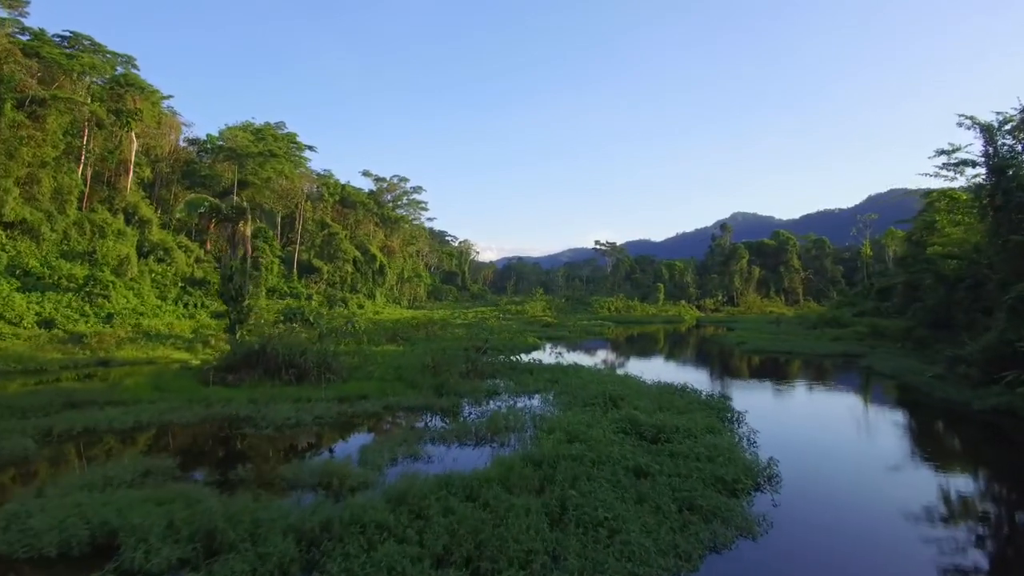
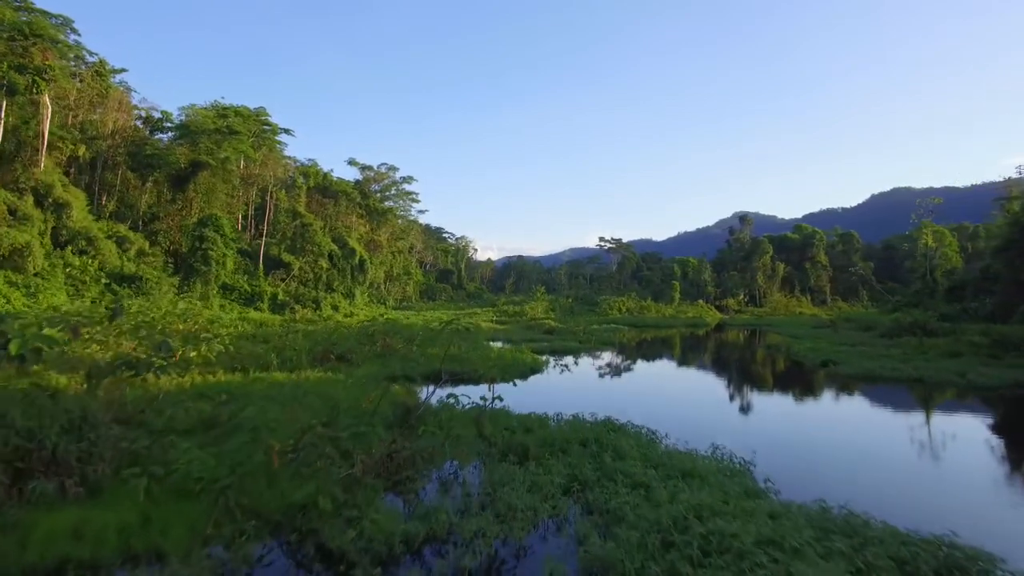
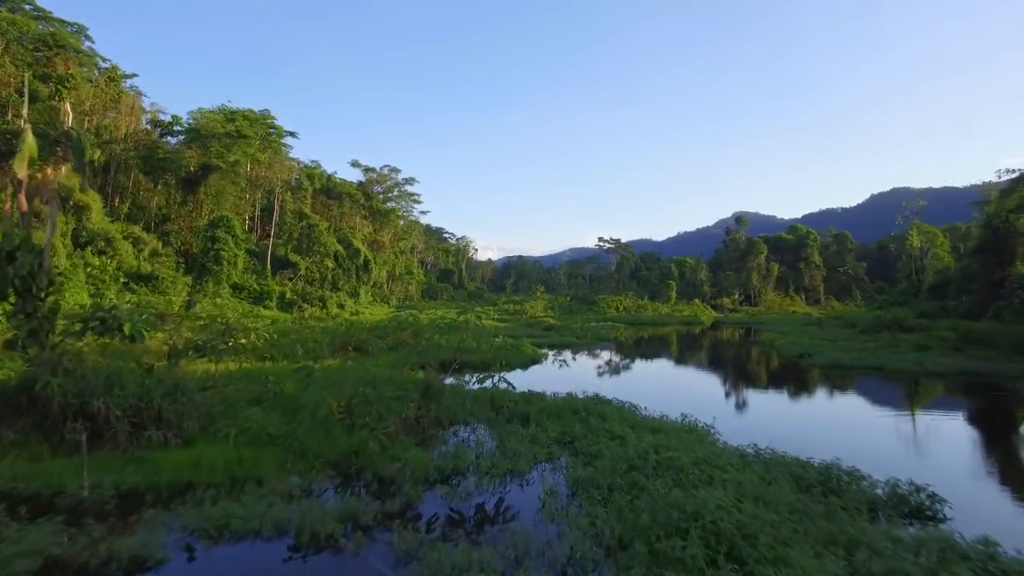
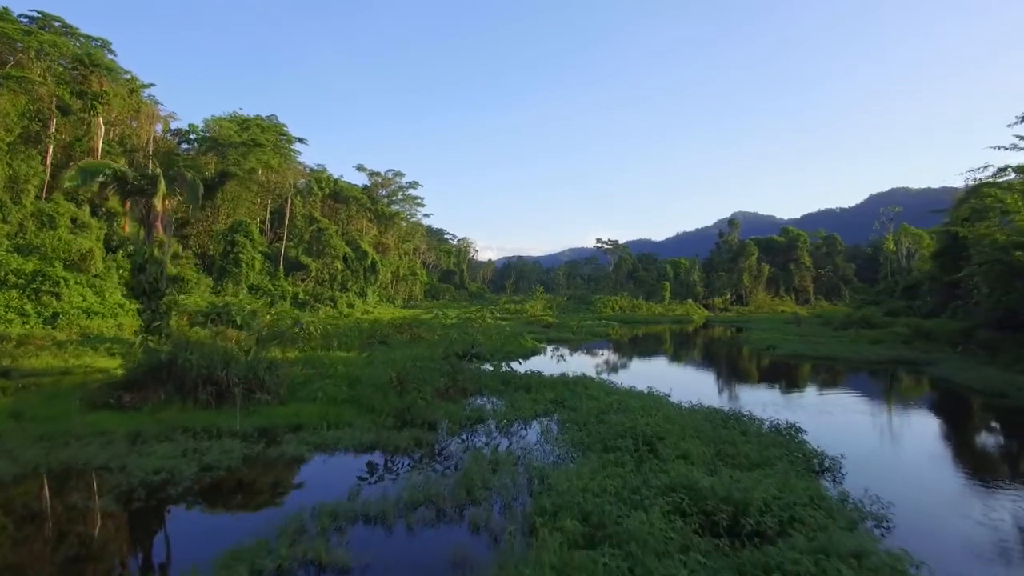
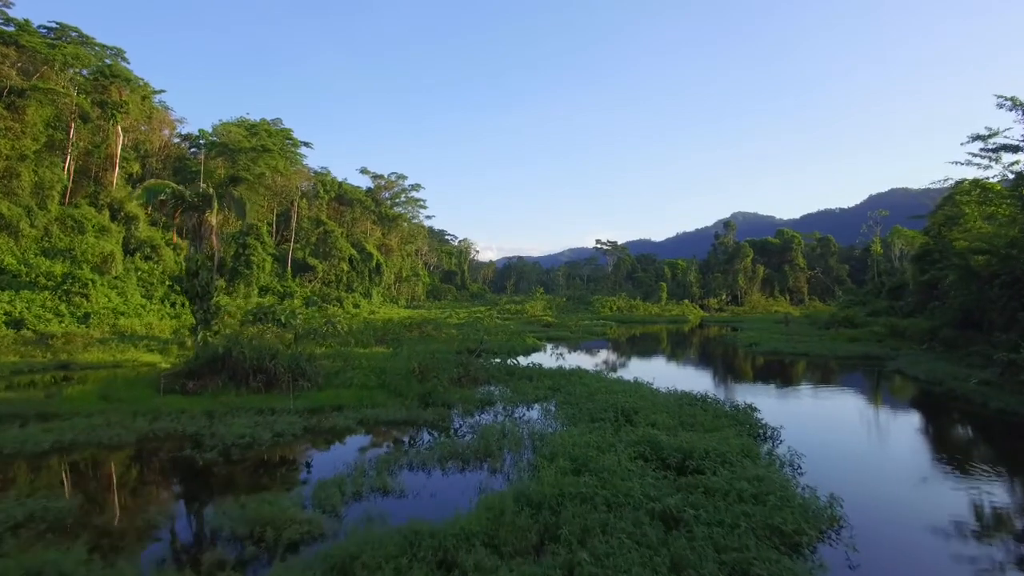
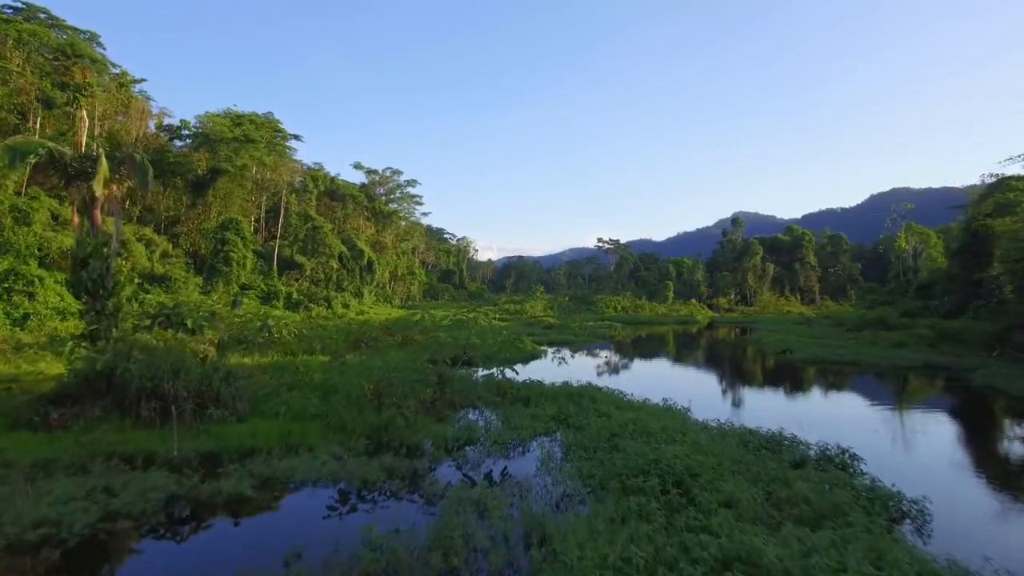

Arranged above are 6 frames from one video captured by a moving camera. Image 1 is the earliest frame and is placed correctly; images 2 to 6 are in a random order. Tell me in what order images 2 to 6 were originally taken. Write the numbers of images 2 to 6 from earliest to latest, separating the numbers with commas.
5, 4, 6, 3, 2
